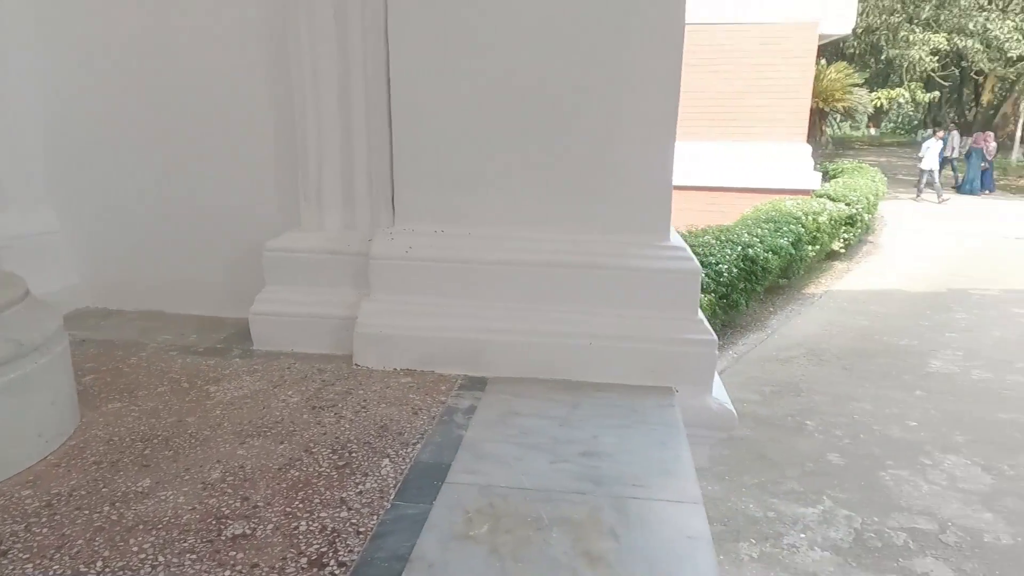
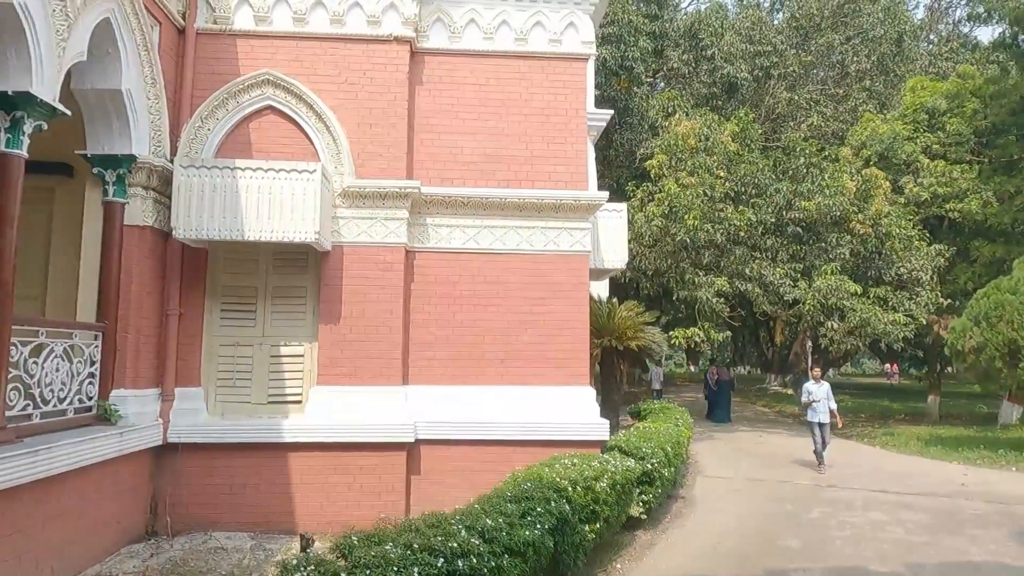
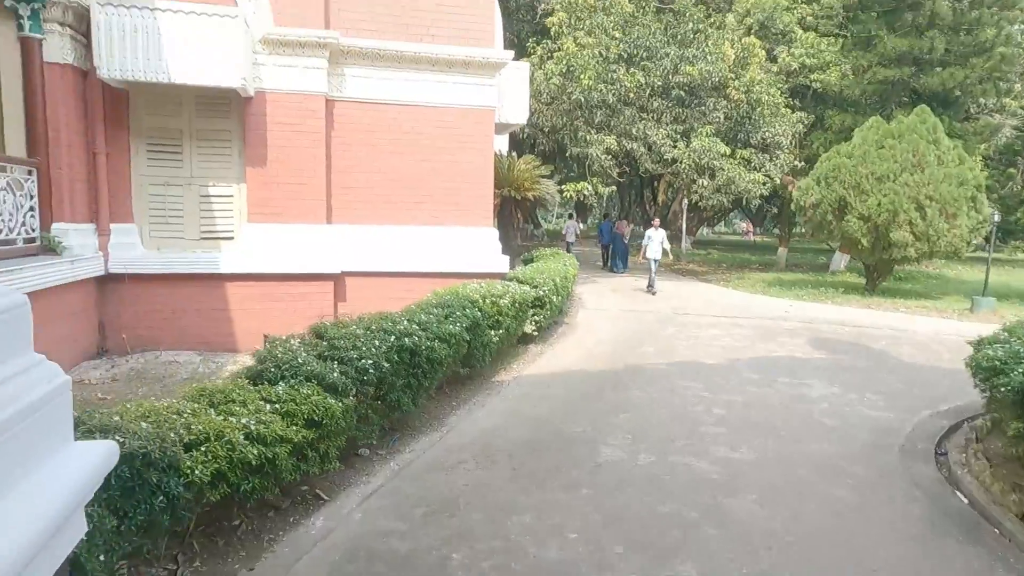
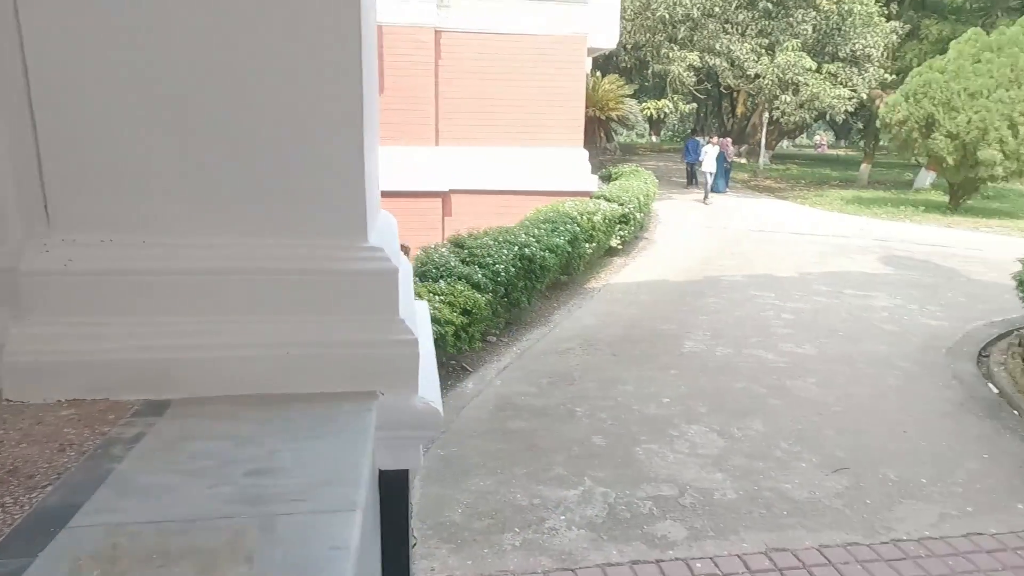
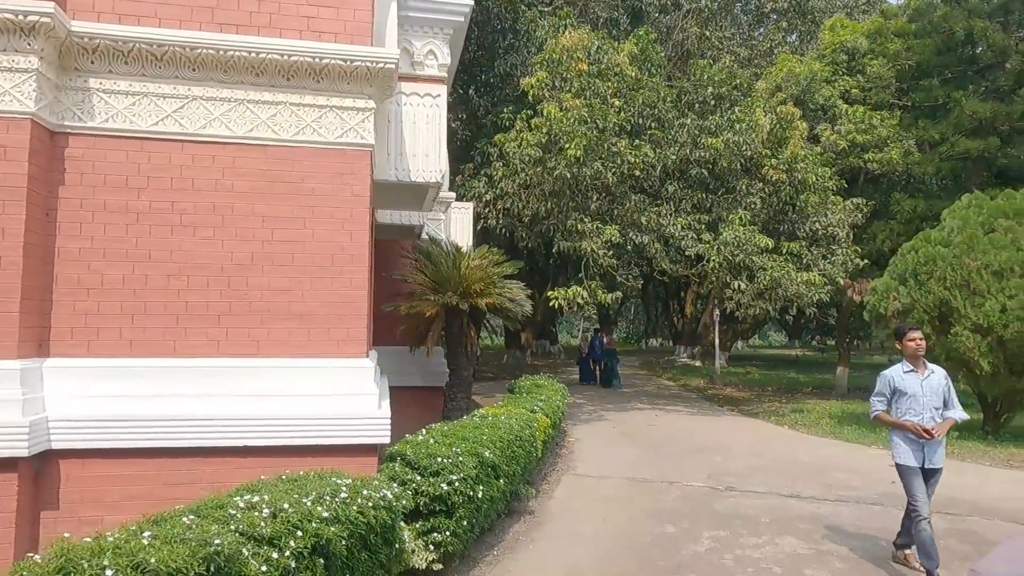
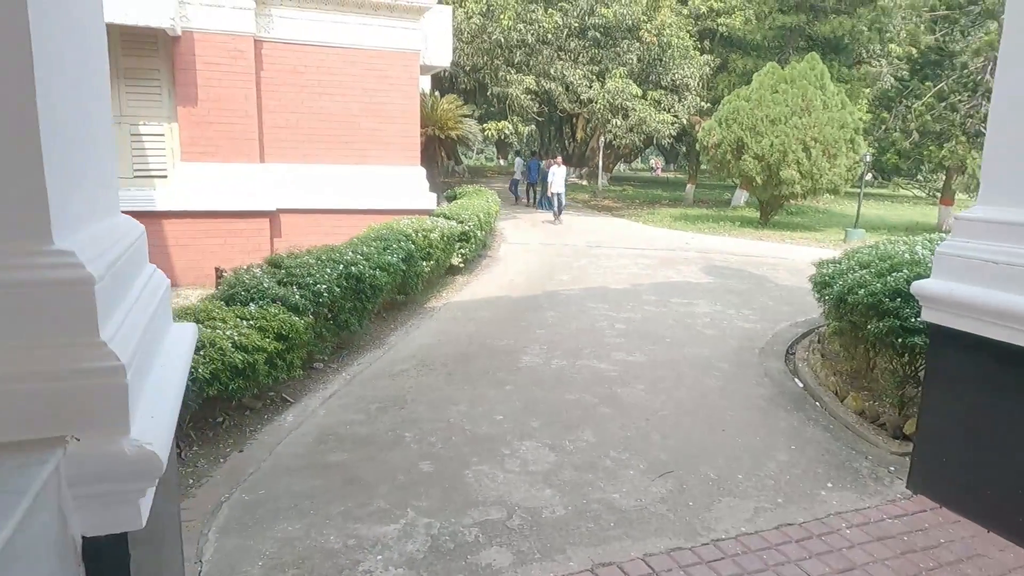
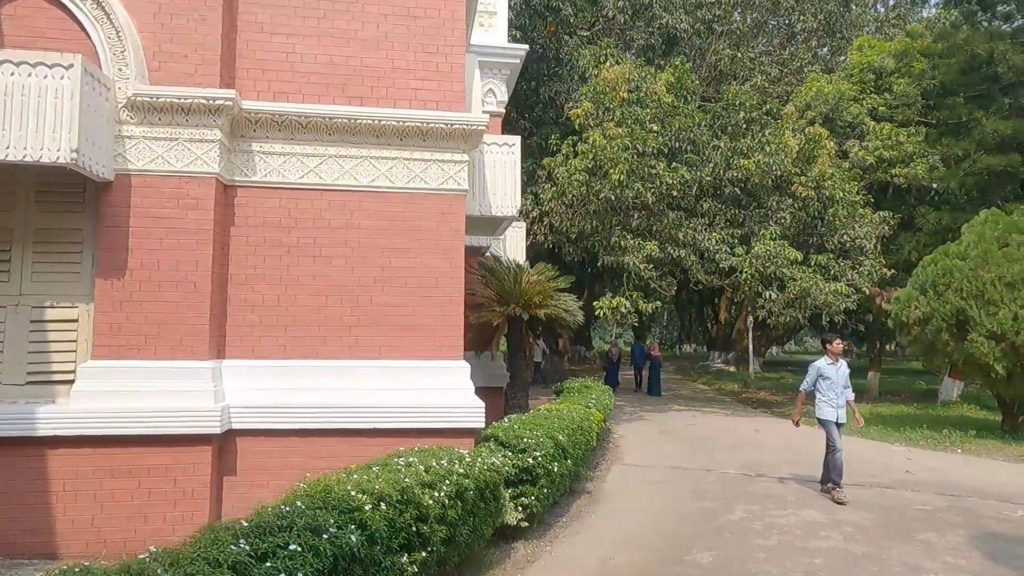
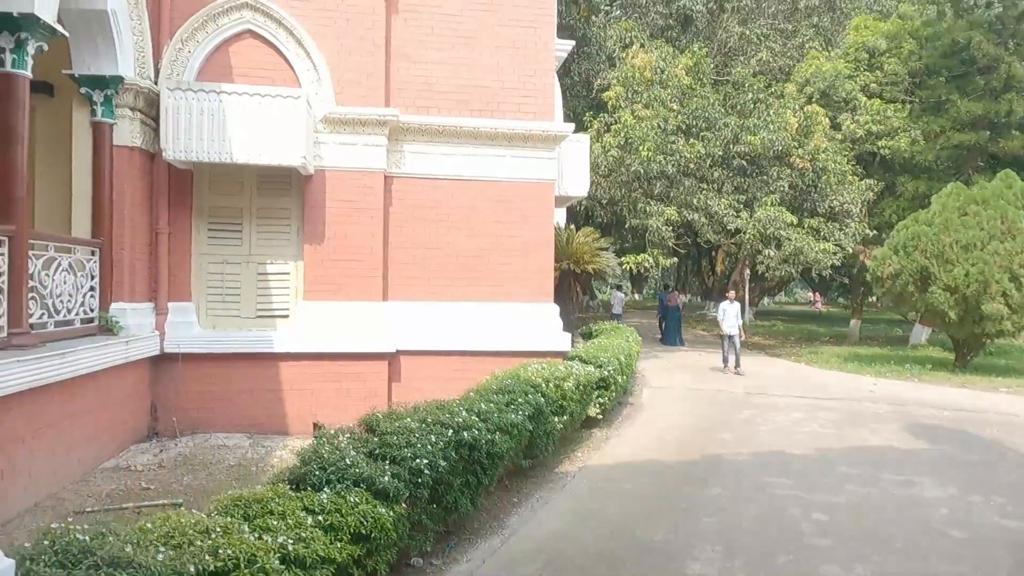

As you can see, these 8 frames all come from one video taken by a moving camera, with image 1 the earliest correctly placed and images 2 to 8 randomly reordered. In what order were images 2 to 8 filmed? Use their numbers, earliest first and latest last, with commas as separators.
4, 6, 3, 8, 2, 7, 5
